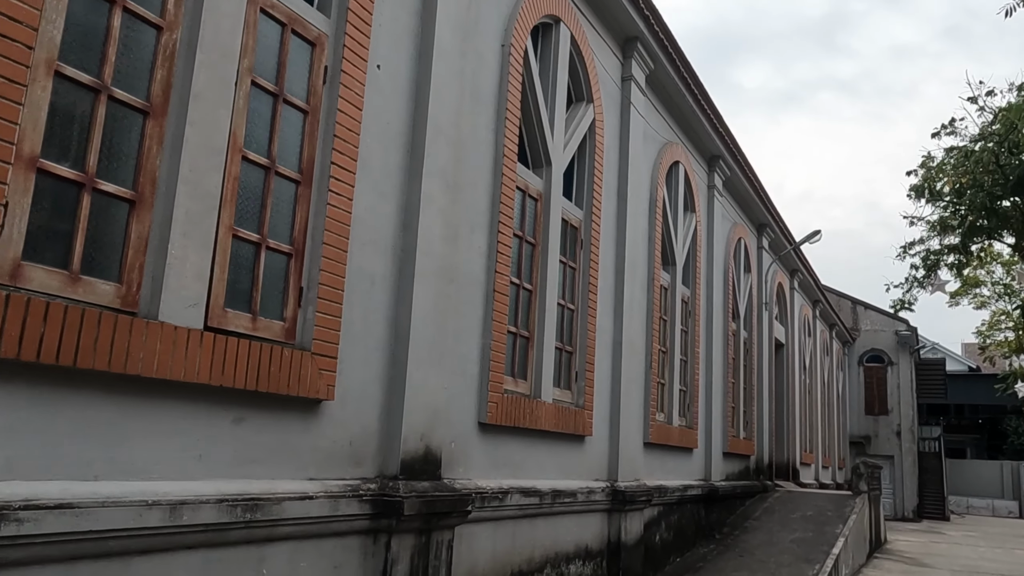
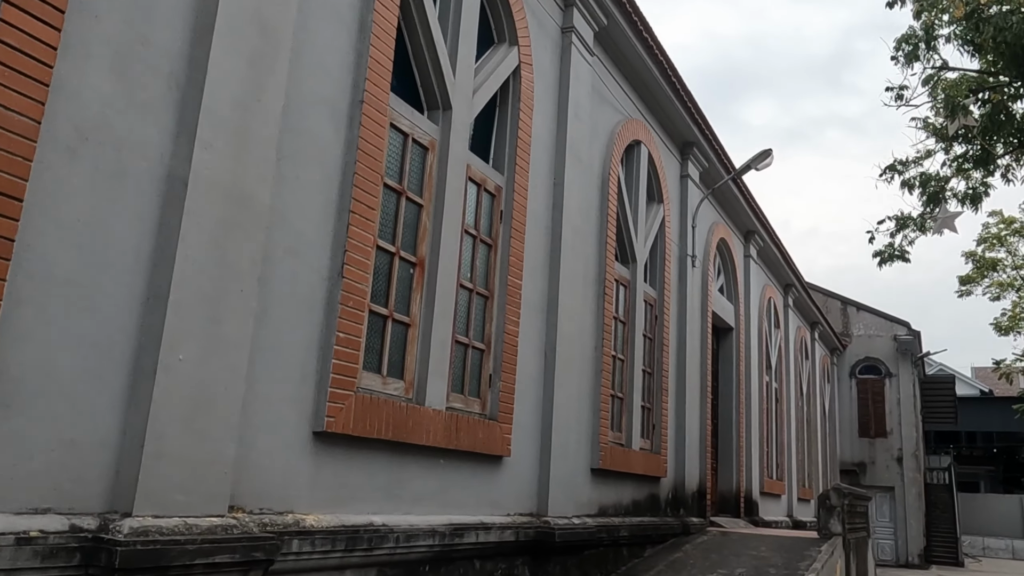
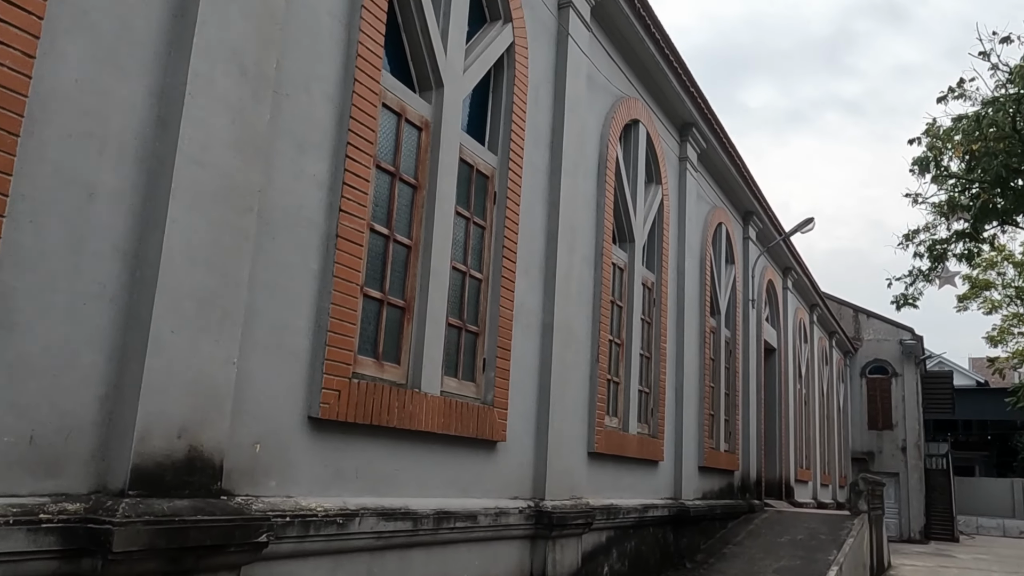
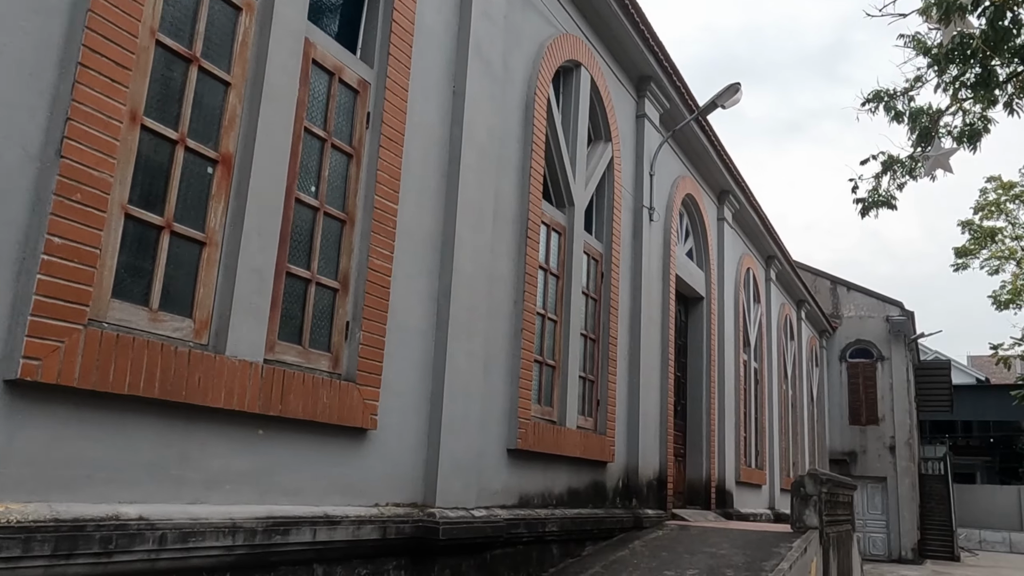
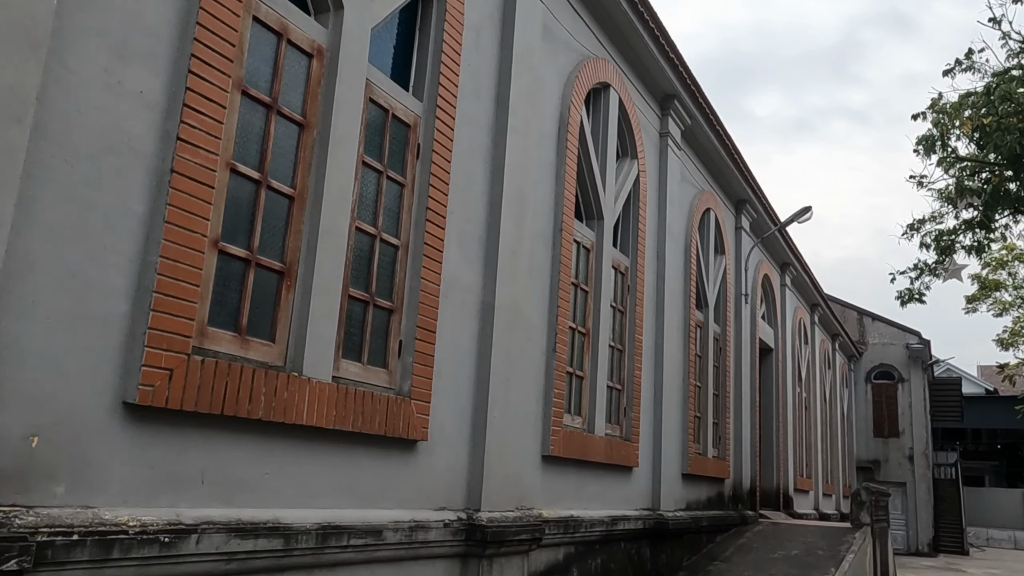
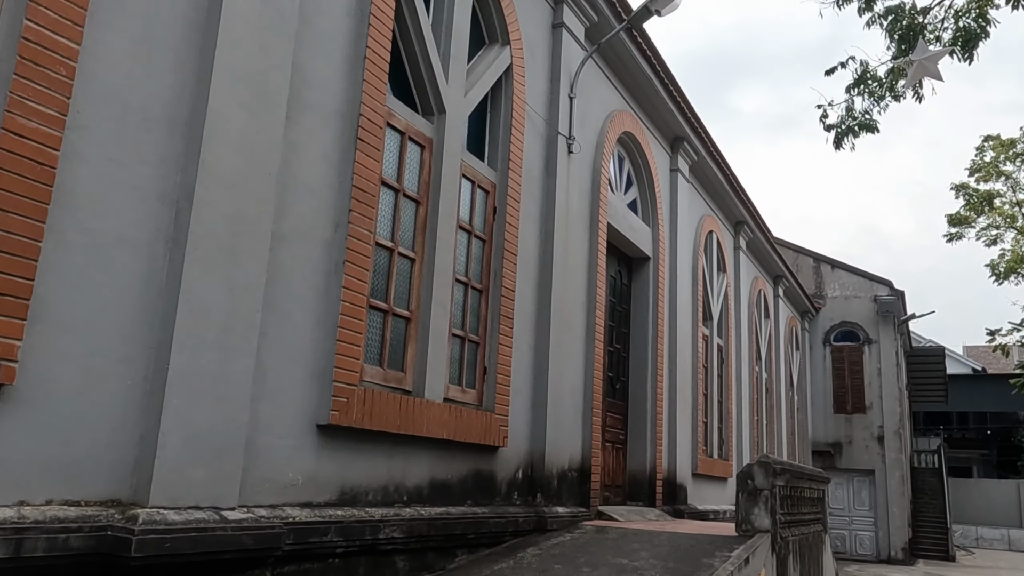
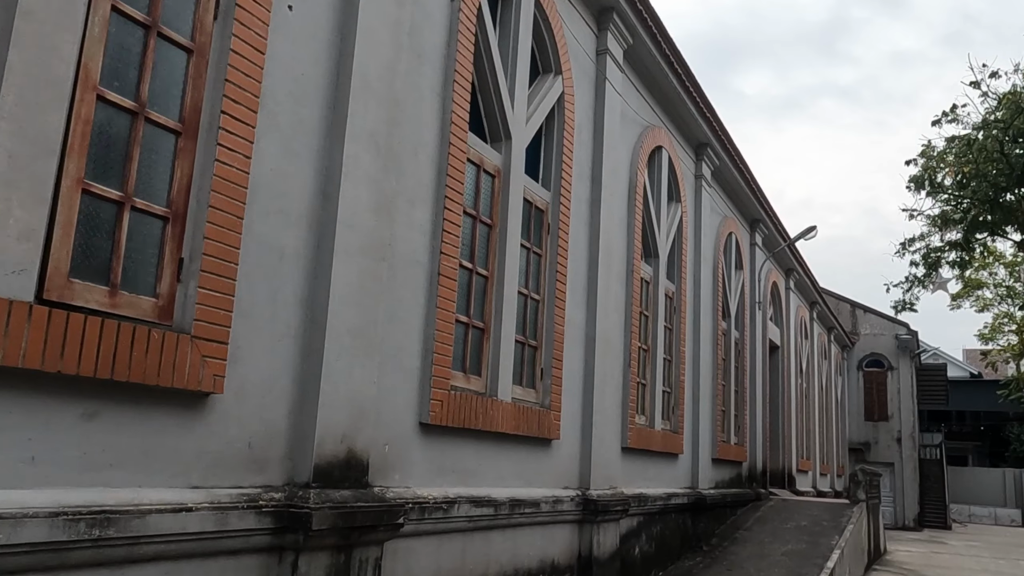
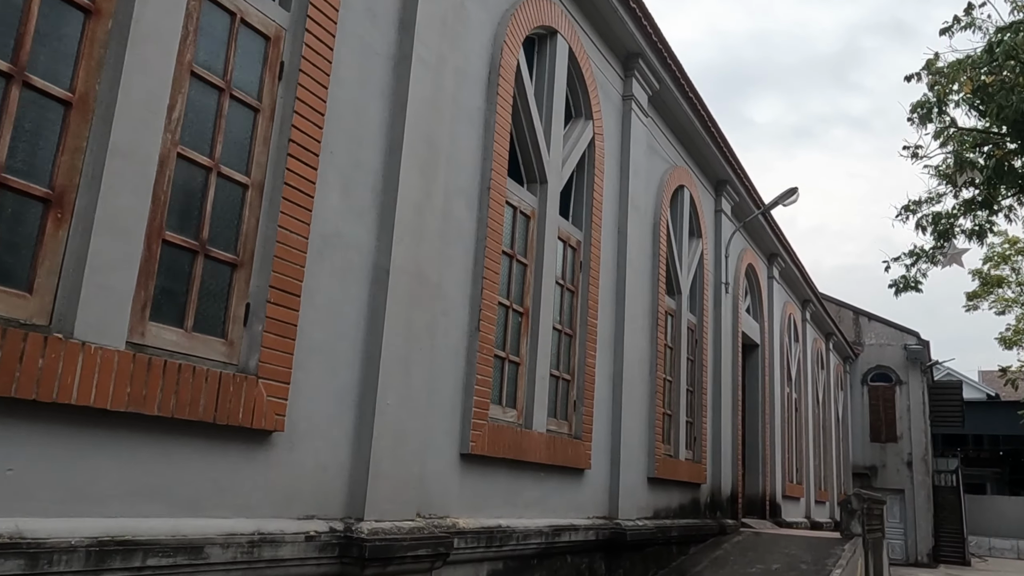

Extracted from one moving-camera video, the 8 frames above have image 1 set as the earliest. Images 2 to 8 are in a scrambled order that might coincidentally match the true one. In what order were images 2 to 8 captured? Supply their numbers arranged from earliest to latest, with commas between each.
7, 3, 5, 8, 2, 4, 6
